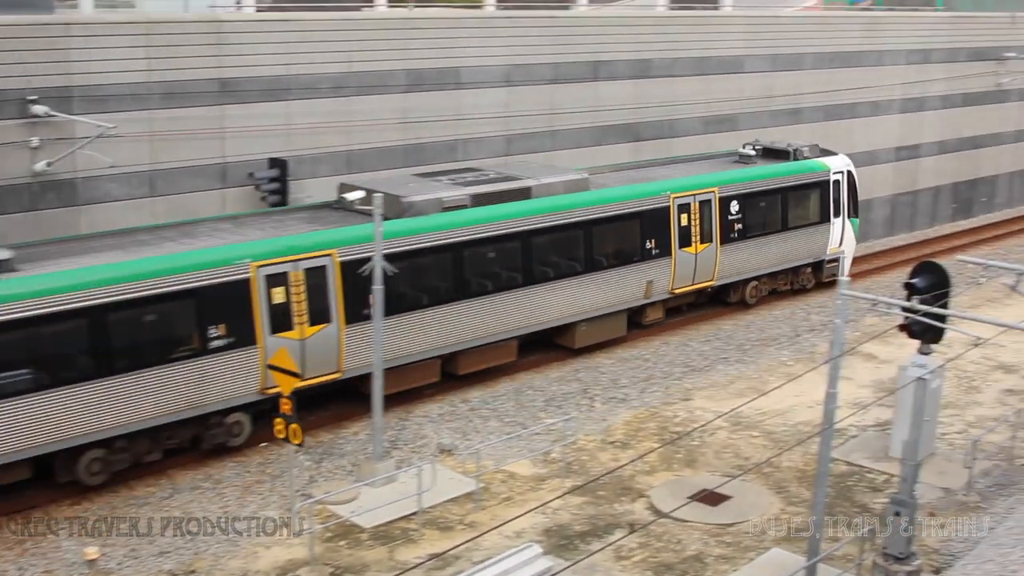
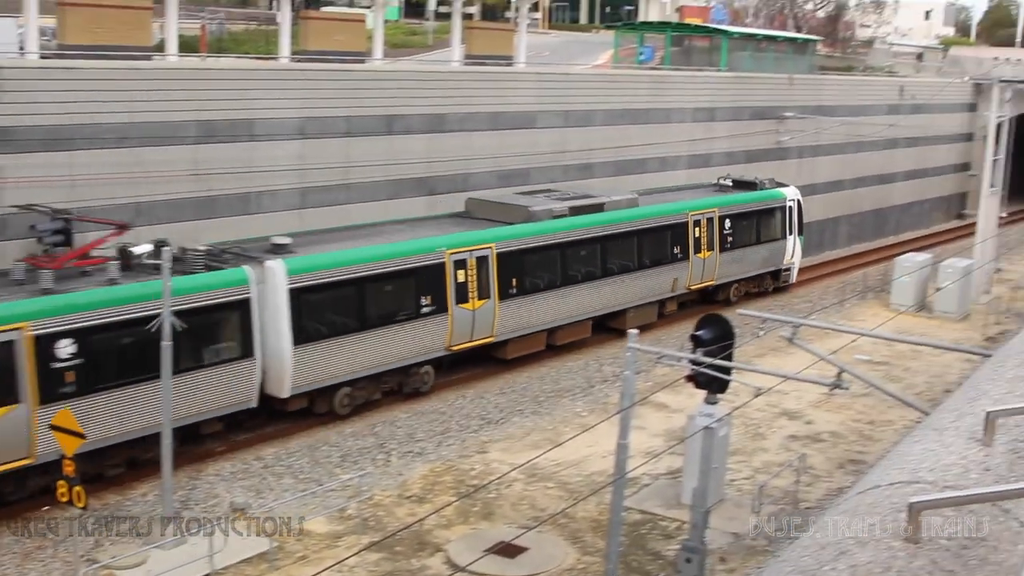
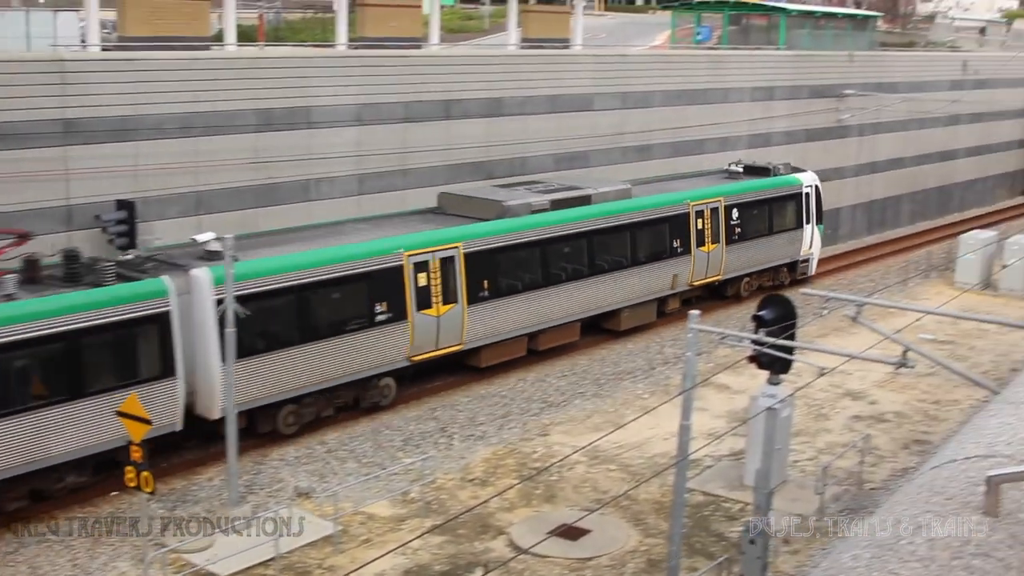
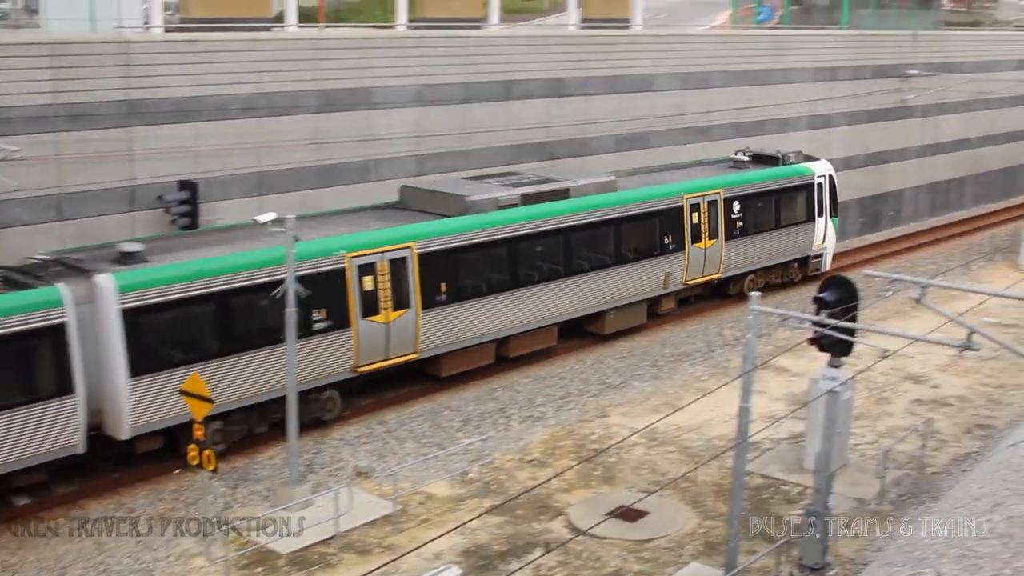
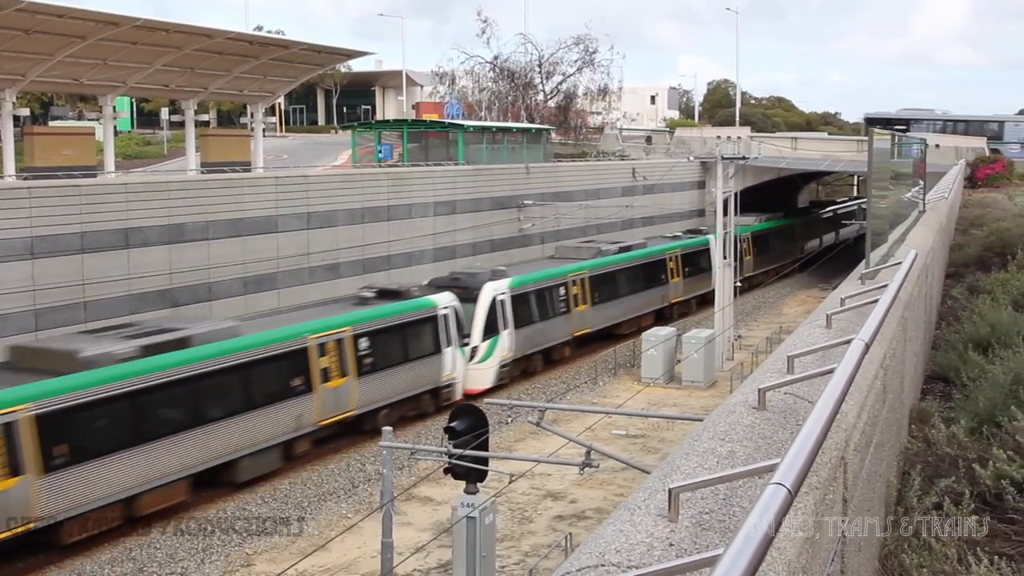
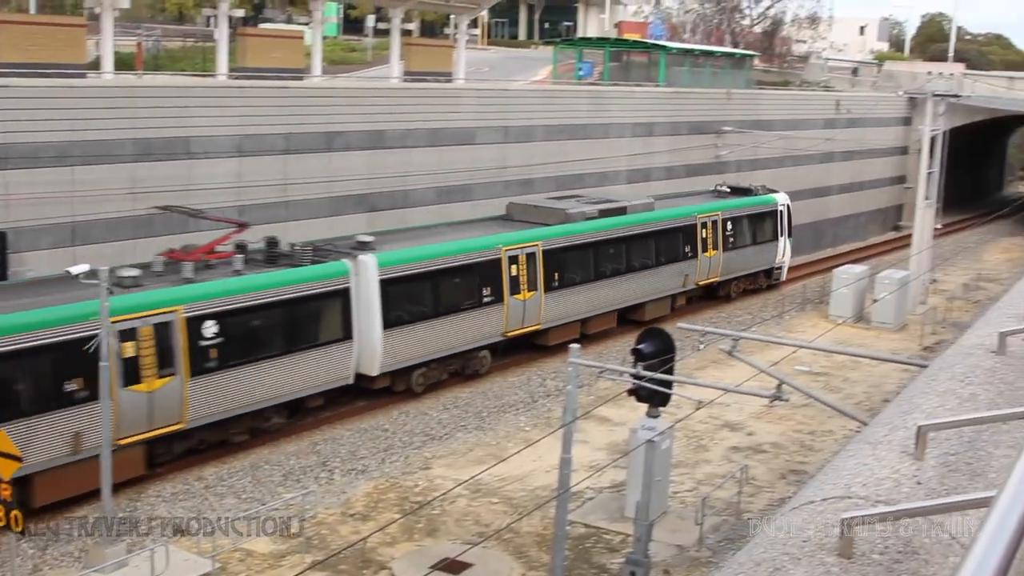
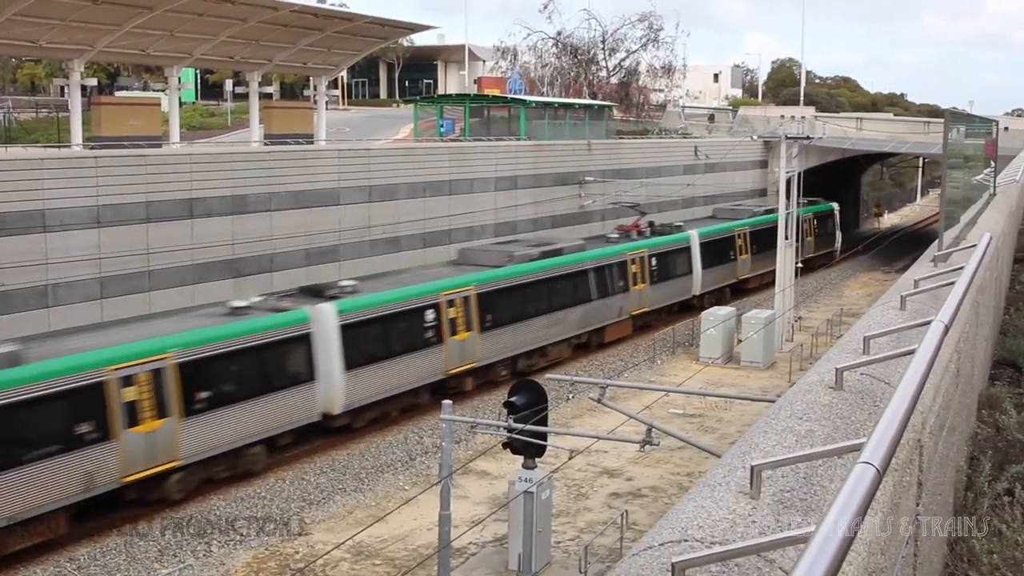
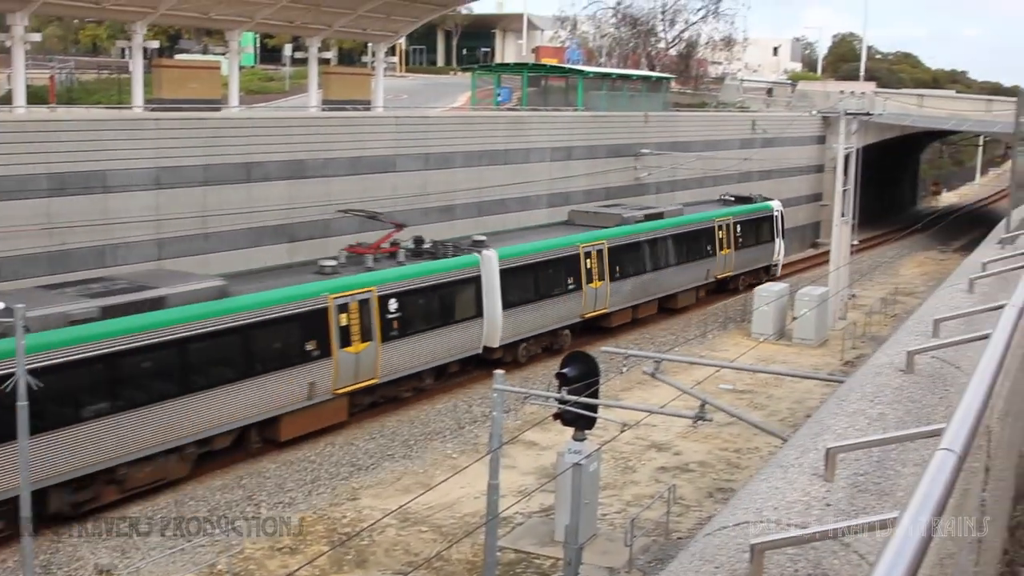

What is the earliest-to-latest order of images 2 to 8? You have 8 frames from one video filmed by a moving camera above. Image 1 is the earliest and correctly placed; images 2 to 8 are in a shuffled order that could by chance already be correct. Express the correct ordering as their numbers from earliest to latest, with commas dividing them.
4, 3, 2, 6, 8, 7, 5
